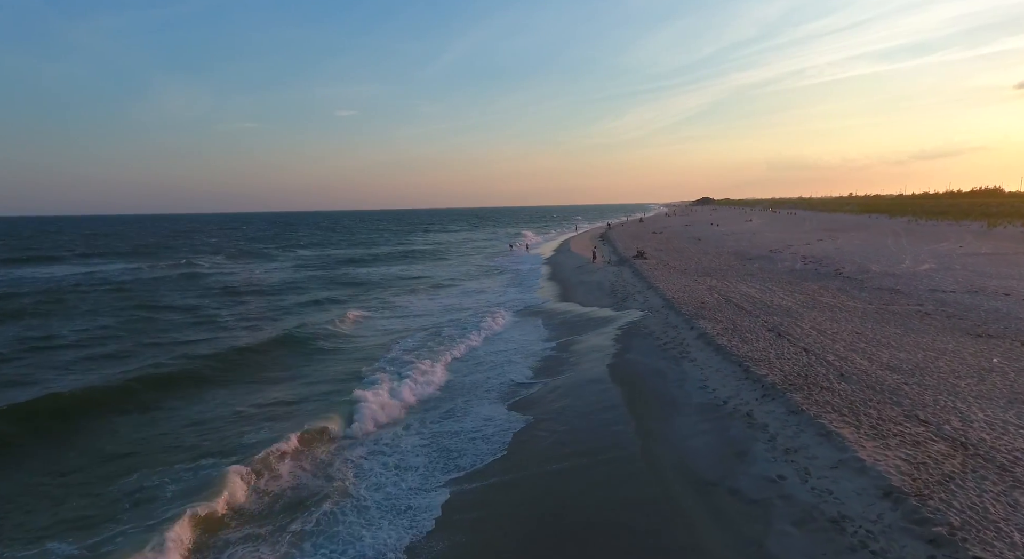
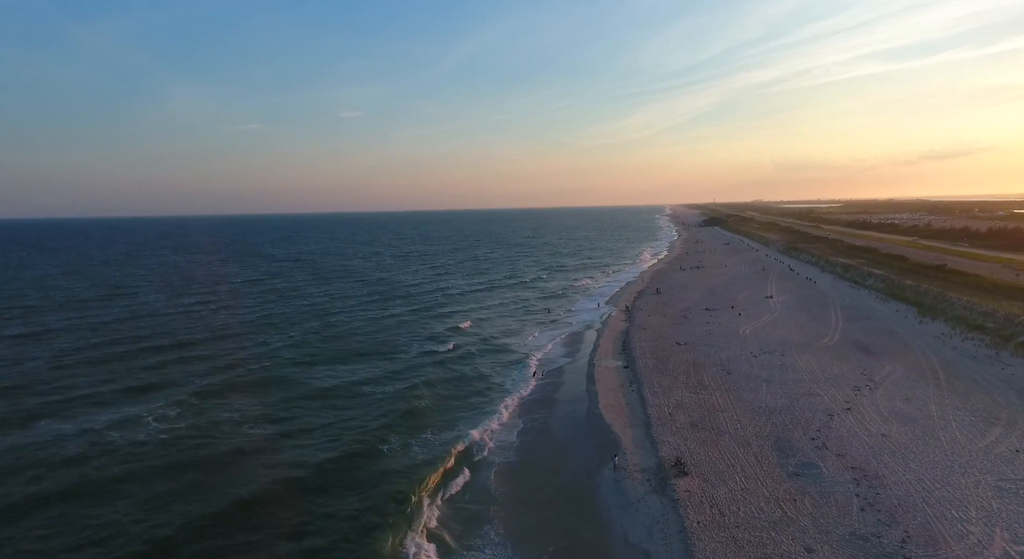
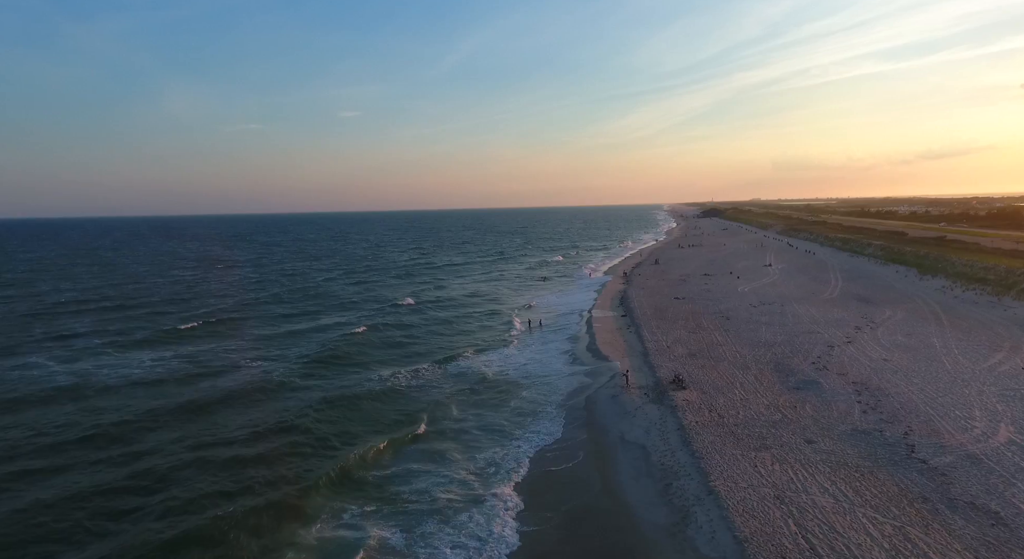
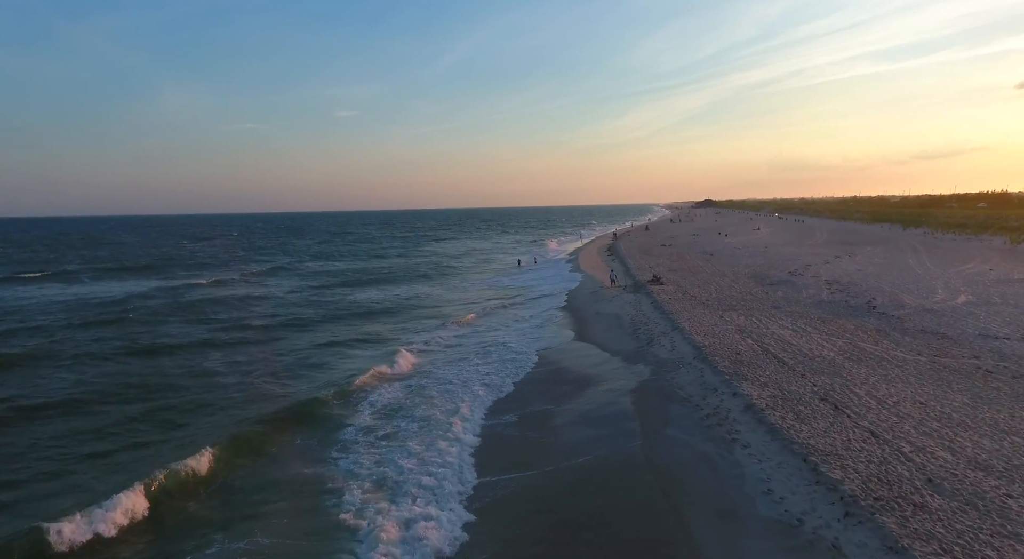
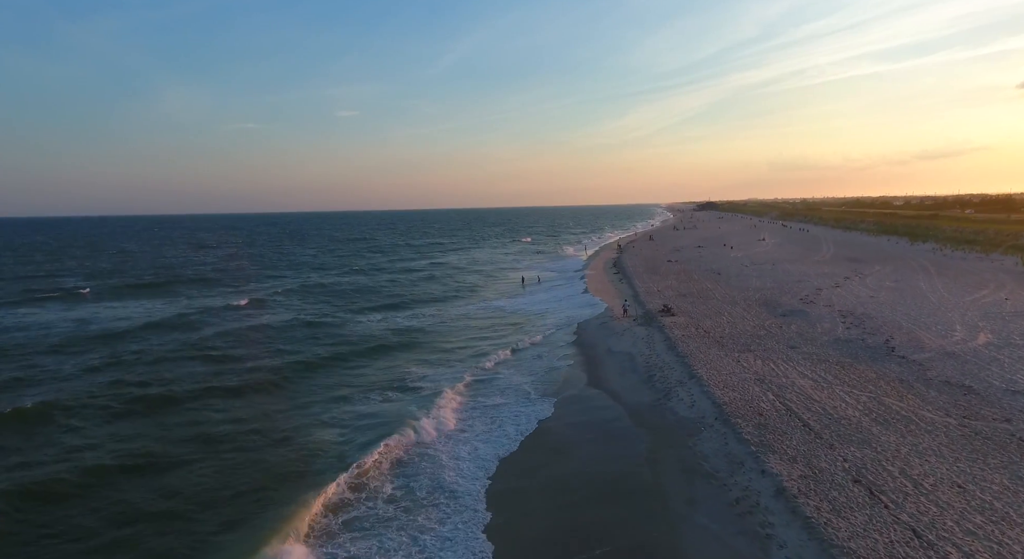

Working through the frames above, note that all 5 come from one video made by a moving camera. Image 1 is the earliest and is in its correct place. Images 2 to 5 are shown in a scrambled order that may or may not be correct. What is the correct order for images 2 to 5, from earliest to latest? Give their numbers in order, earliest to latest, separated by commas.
4, 5, 3, 2
